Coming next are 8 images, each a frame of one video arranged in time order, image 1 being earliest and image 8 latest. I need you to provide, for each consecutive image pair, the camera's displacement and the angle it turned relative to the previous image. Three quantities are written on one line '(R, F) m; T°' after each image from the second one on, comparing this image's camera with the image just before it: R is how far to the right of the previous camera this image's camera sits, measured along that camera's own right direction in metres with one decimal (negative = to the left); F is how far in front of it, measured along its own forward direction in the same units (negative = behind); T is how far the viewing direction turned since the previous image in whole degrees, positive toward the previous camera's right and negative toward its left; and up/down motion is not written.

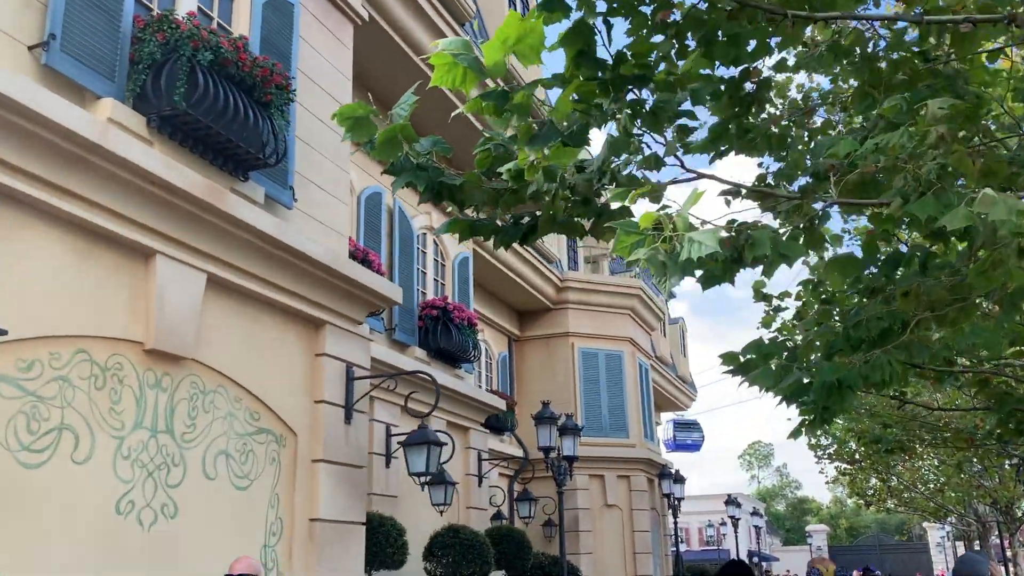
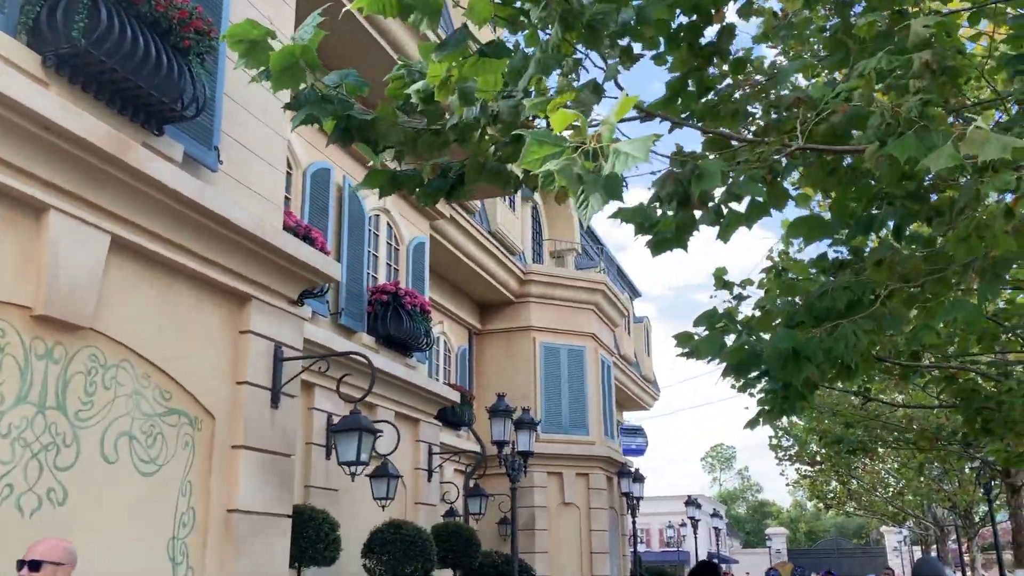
(+0.2, +0.6) m; +2°
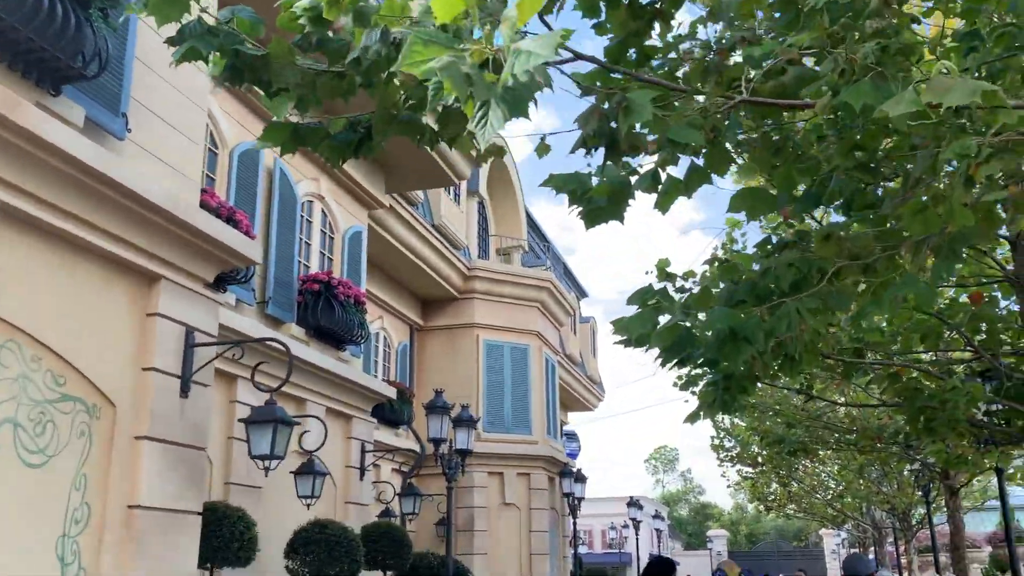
(+0.1, +0.4) m; +3°
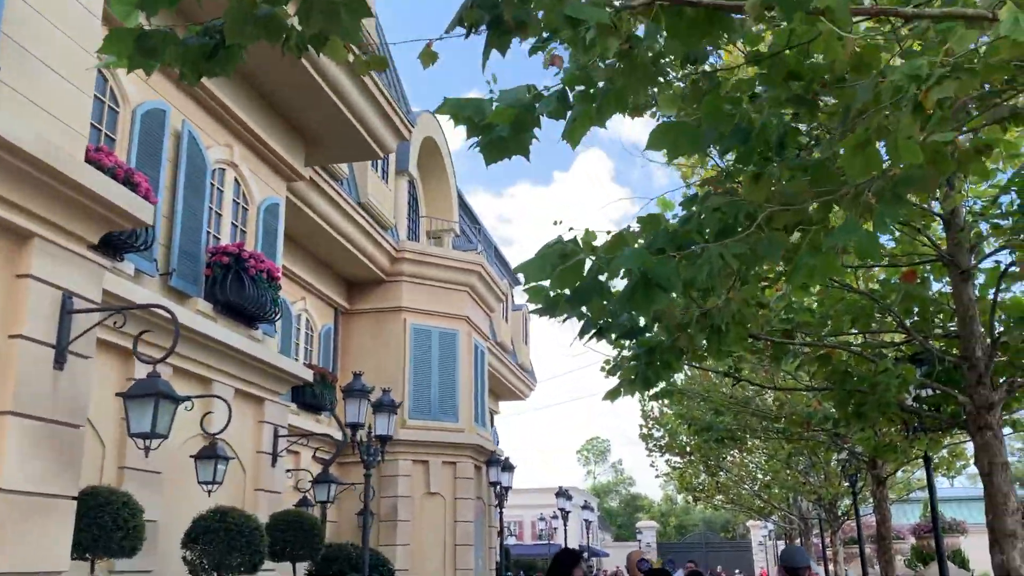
(+0.2, +0.5) m; +4°
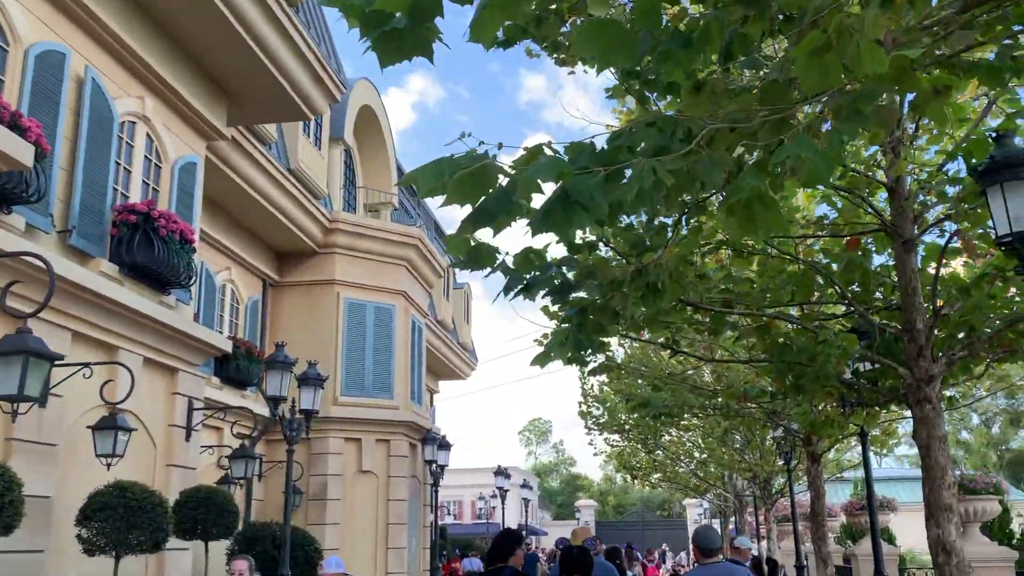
(+0.2, +0.5) m; +4°
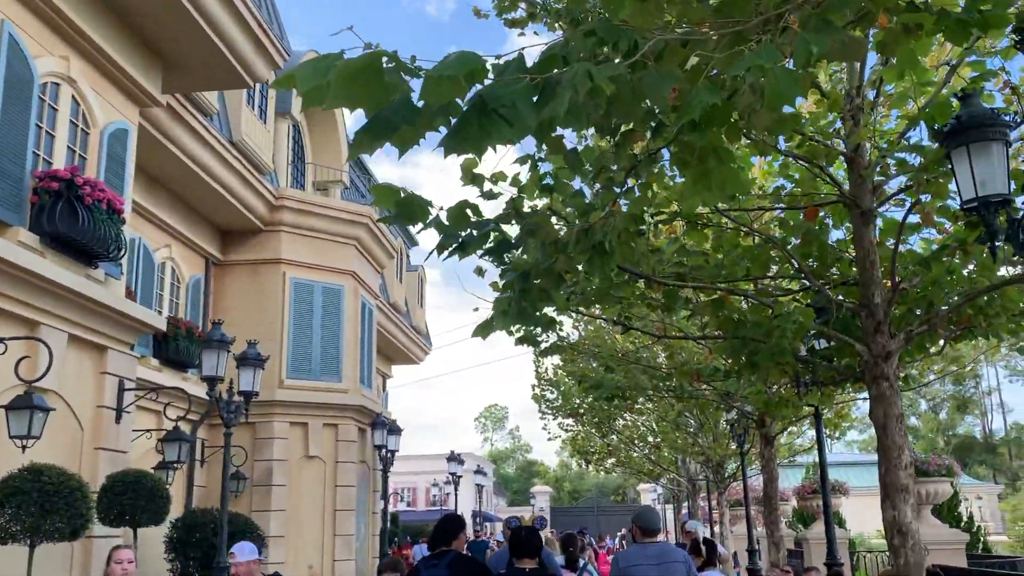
(+0.1, +0.4) m; +3°
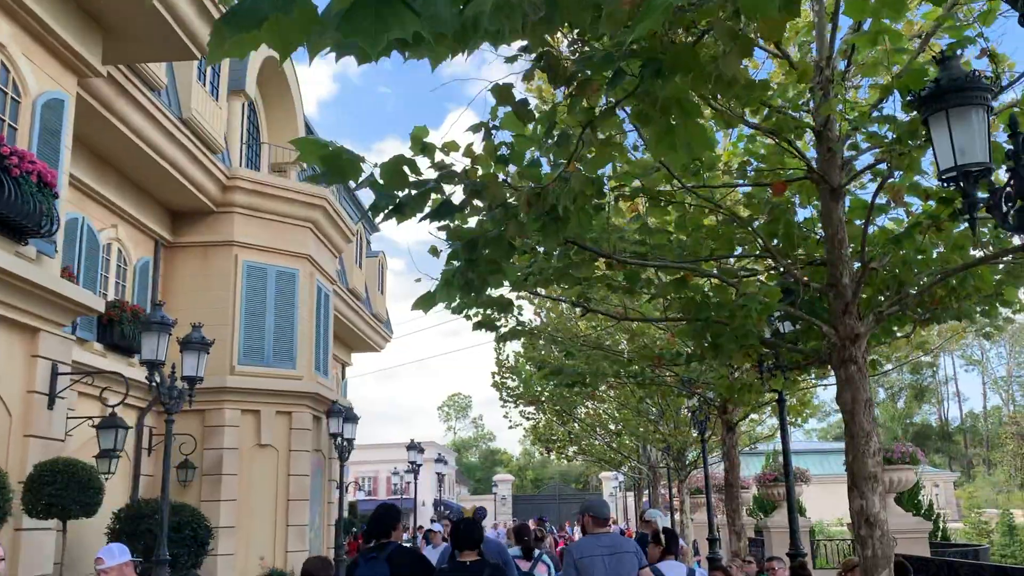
(+0.1, +0.4) m; +2°
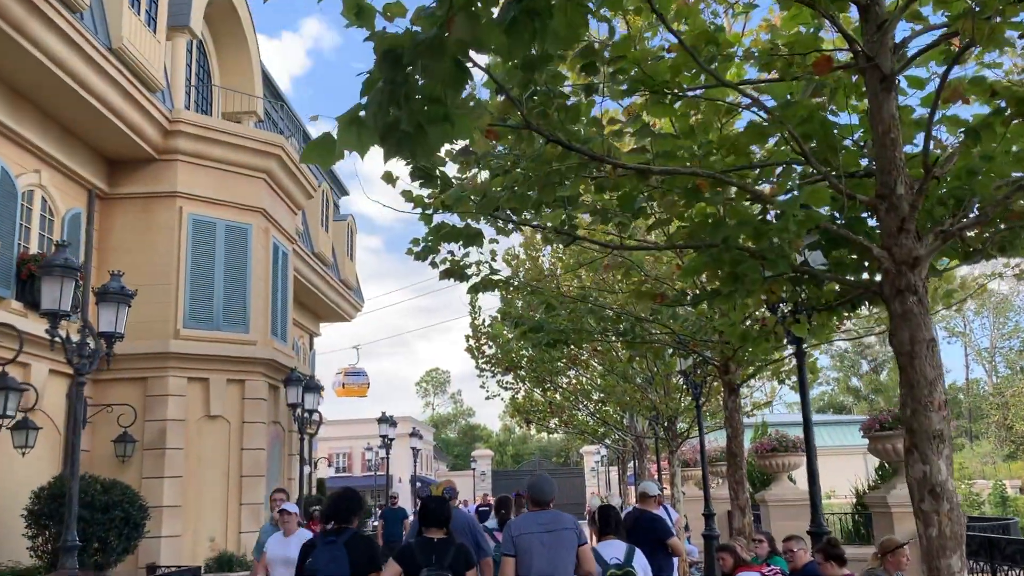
(+0.1, +1.6) m; +1°
